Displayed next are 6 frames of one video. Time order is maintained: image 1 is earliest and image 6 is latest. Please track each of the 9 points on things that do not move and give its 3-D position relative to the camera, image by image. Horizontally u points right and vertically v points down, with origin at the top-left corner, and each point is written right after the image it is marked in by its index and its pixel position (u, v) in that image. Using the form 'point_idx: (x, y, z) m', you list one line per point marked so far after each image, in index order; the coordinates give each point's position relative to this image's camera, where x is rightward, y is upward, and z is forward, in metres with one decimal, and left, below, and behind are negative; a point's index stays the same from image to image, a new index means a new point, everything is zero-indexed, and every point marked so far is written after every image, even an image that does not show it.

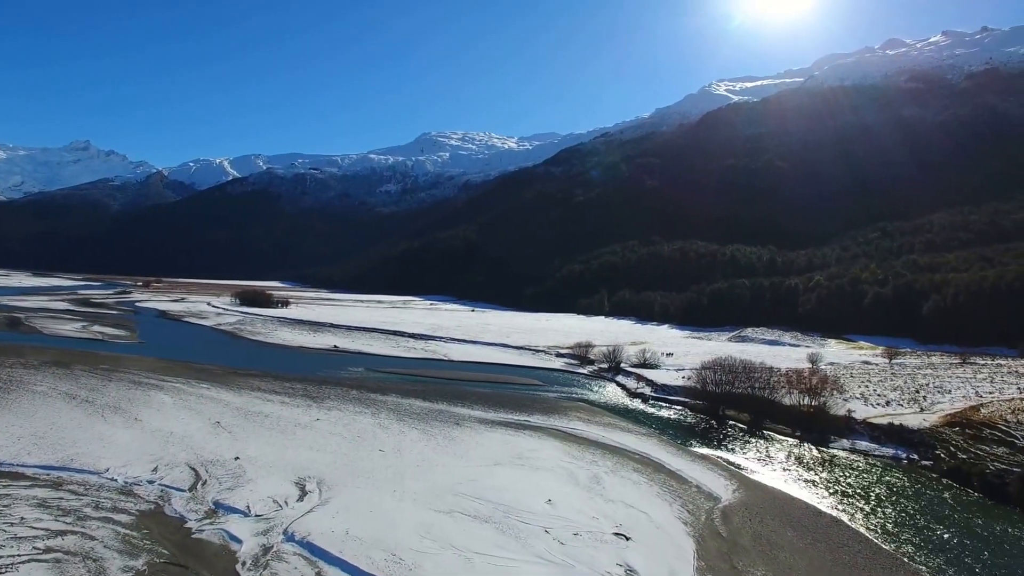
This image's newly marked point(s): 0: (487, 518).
0: (-0.5, -4.7, +17.3) m
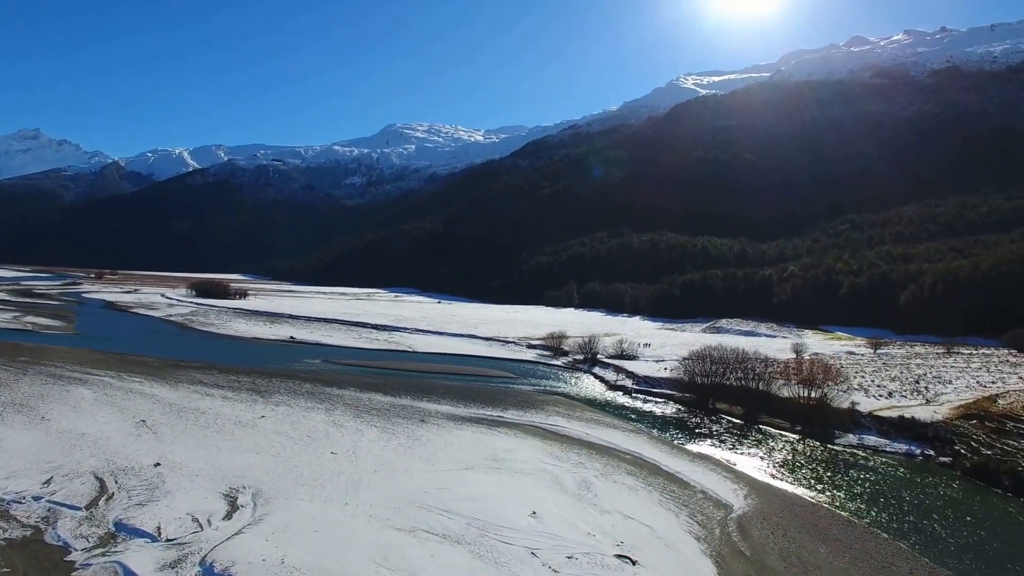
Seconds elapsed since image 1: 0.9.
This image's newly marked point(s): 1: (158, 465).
0: (-0.9, -4.2, +14.1) m
1: (-7.1, -3.5, +17.0) m
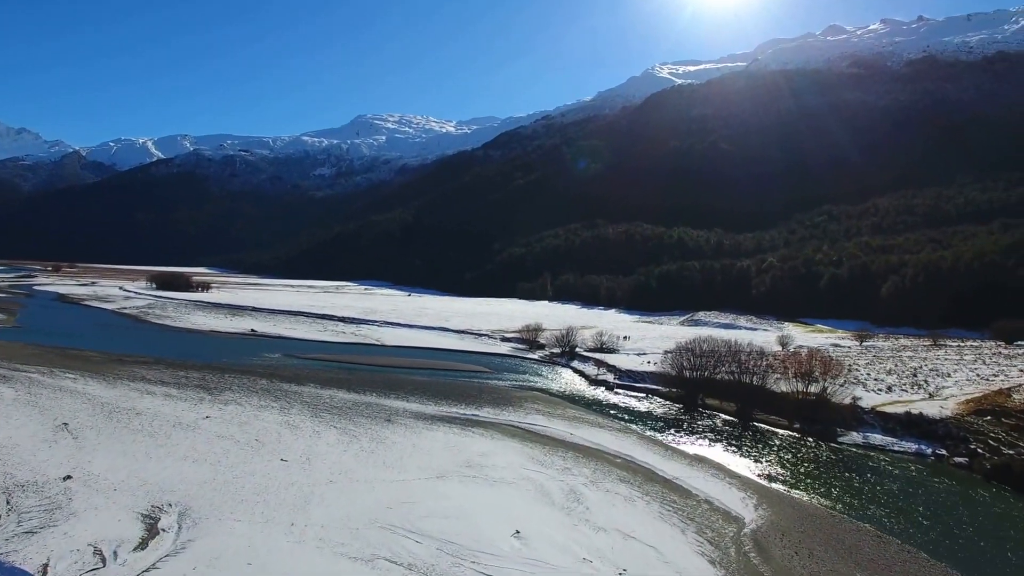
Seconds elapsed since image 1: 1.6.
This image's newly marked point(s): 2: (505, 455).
0: (-1.2, -3.8, +11.7) m
1: (-7.4, -3.2, +14.3) m
2: (-0.2, -3.7, +19.0) m
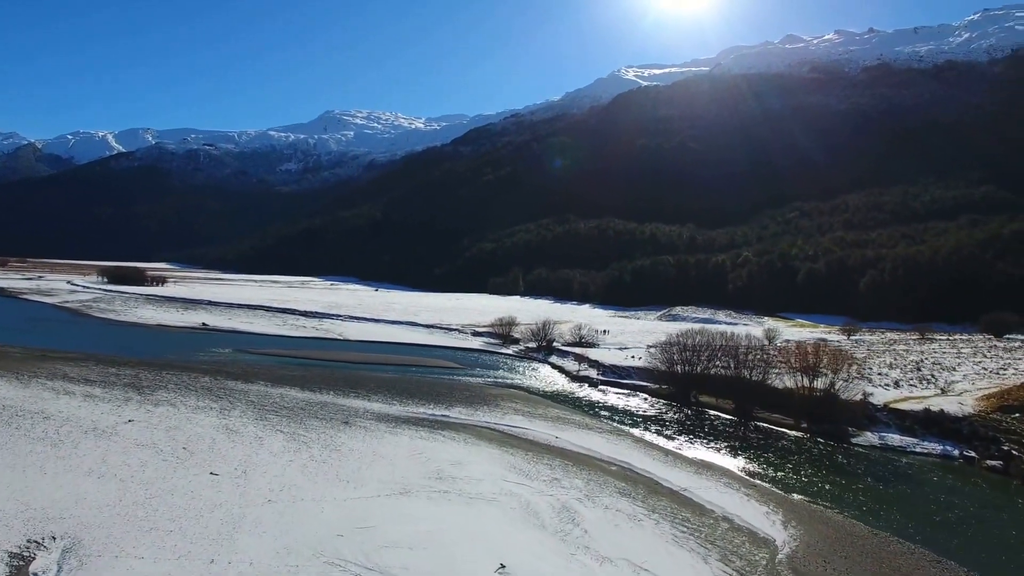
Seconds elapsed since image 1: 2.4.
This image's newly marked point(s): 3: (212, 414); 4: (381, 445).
0: (-1.3, -3.5, +8.8) m
1: (-7.7, -2.8, +11.2) m
2: (-0.6, -3.3, +16.2) m
3: (-6.8, -2.9, +19.6) m
4: (-2.7, -3.2, +17.5) m
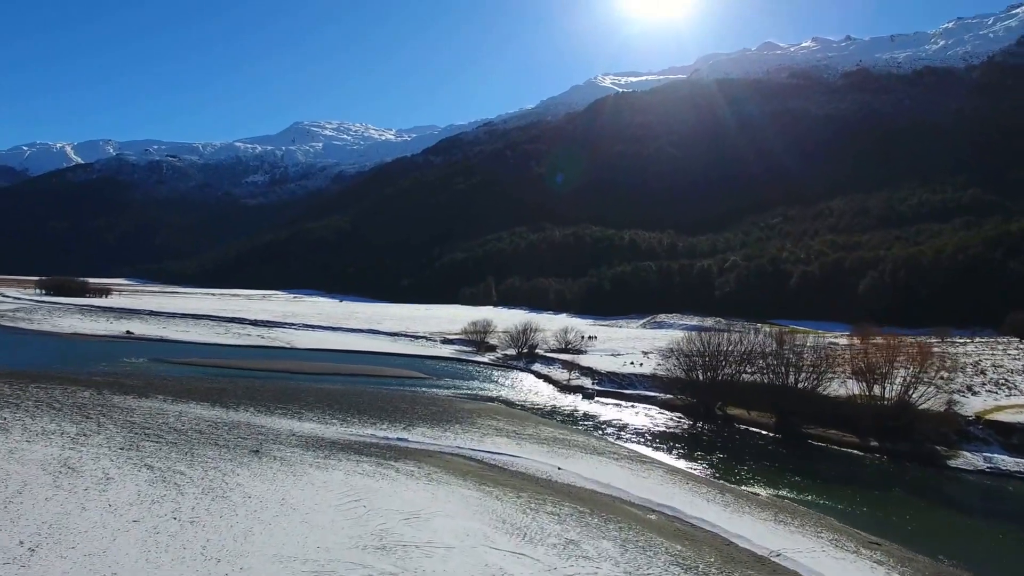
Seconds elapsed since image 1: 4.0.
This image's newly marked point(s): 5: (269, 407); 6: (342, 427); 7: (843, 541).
0: (-1.2, -2.7, +2.8) m
1: (-7.7, -2.2, +5.1) m
2: (-0.7, -2.8, +10.3) m
3: (-7.1, -2.4, +13.5) m
4: (-2.9, -2.7, +11.5) m
5: (-5.3, -2.6, +18.7) m
6: (-3.3, -2.7, +16.7) m
7: (+4.0, -3.1, +10.4) m
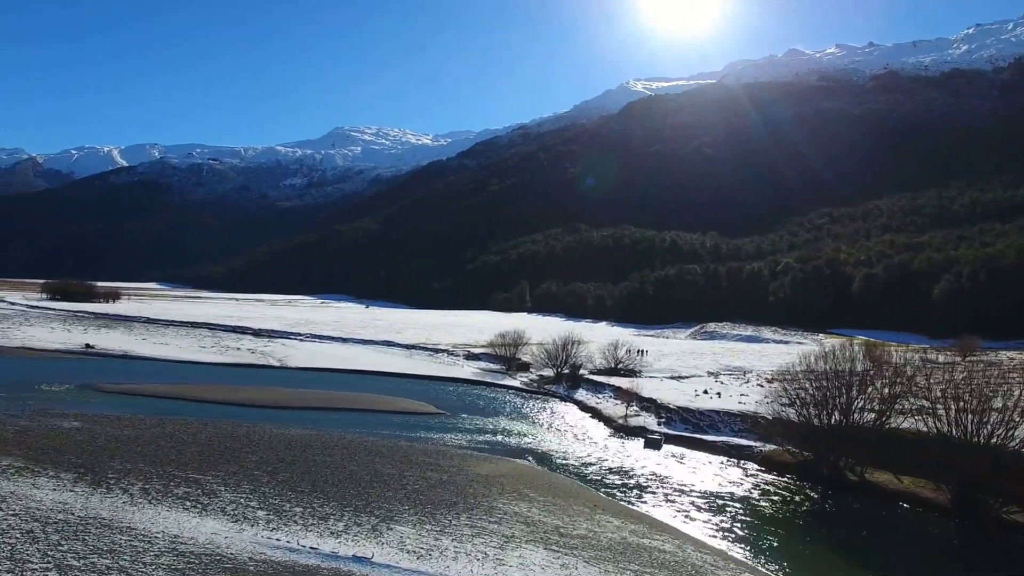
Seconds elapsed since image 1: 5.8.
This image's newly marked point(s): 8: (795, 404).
0: (-1.3, -2.7, -3.9) m
1: (-7.7, -2.2, -1.4) m
2: (-0.5, -2.8, +3.5) m
3: (-6.8, -2.5, +7.0) m
4: (-2.6, -2.7, +4.8) m
5: (-4.7, -2.7, +12.1) m
6: (-2.8, -2.8, +10.0) m
7: (+4.3, -3.2, +3.4) m
8: (+5.6, -2.2, +15.6) m
